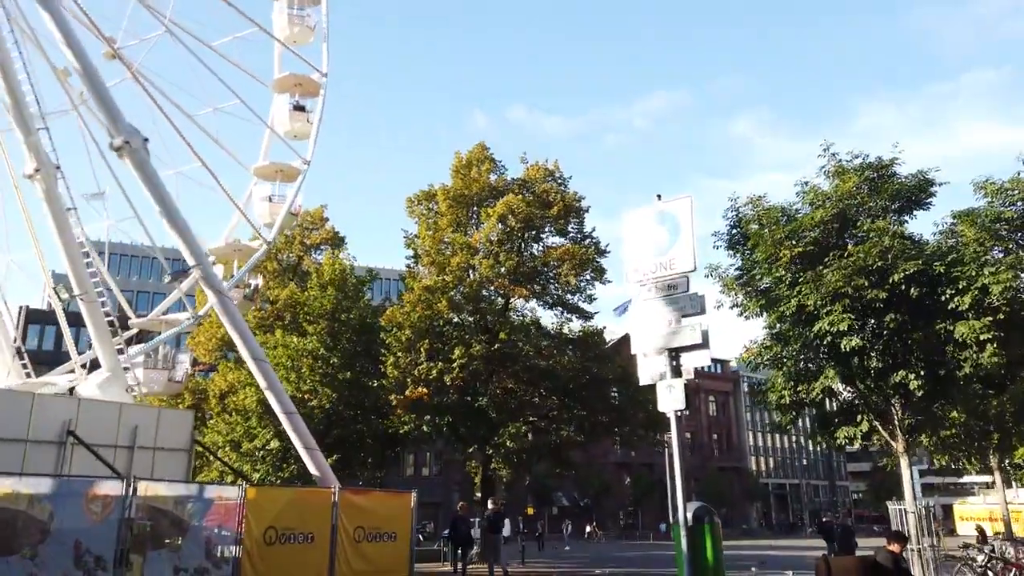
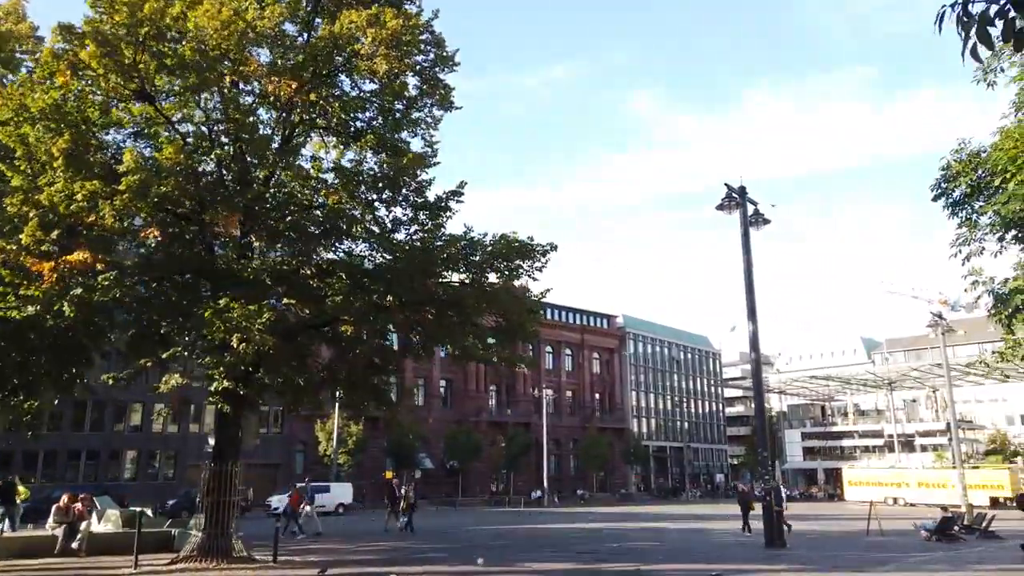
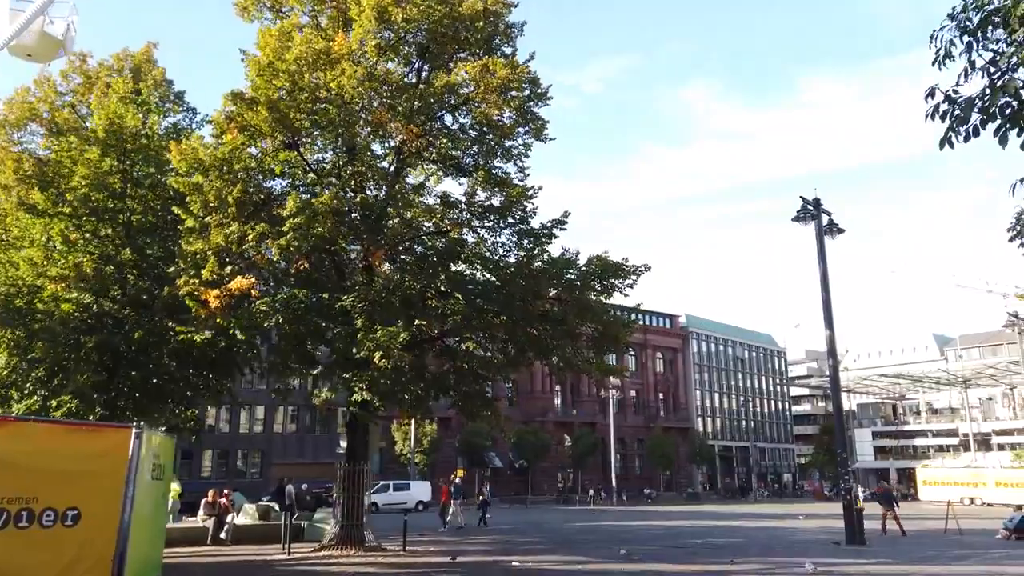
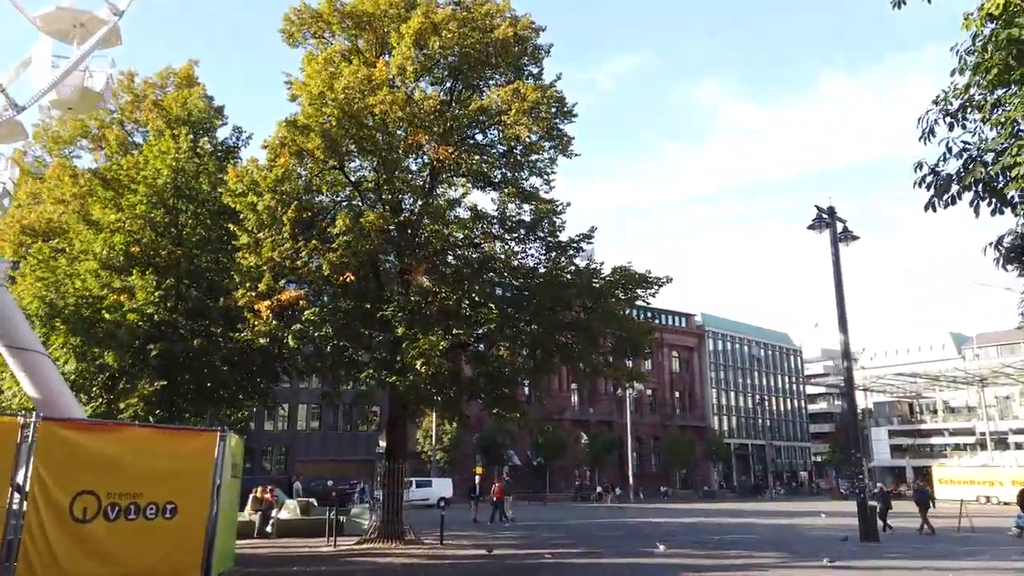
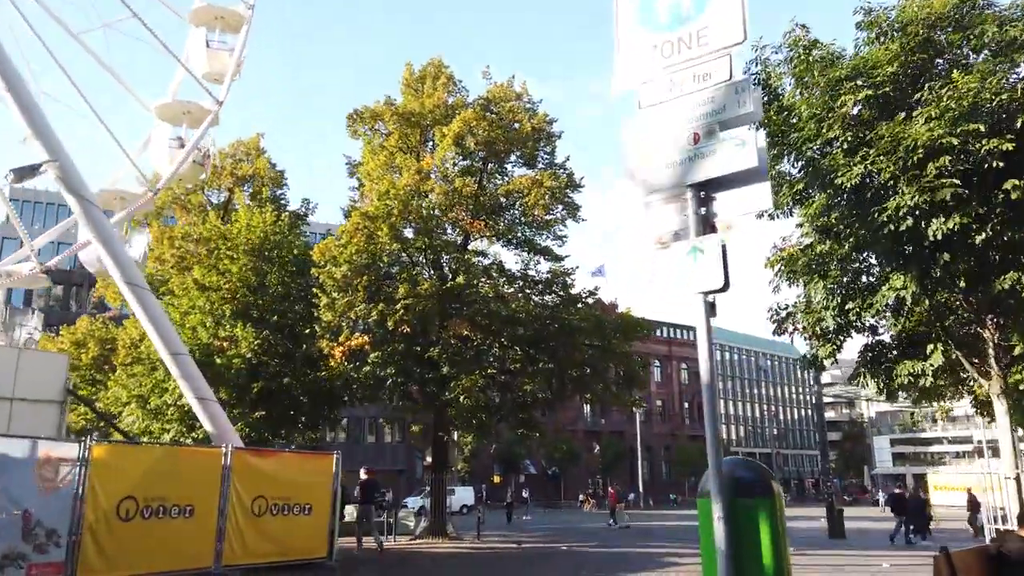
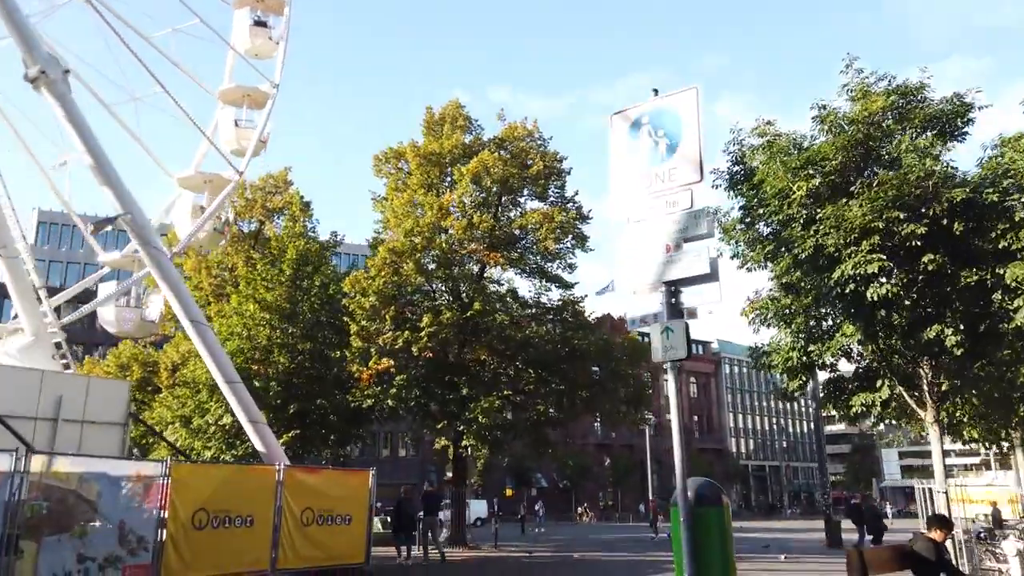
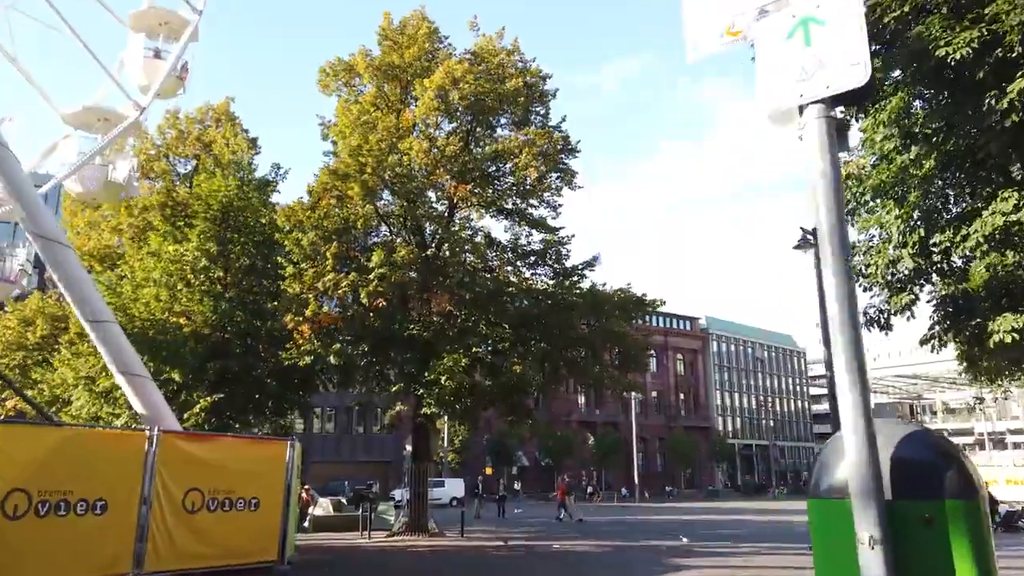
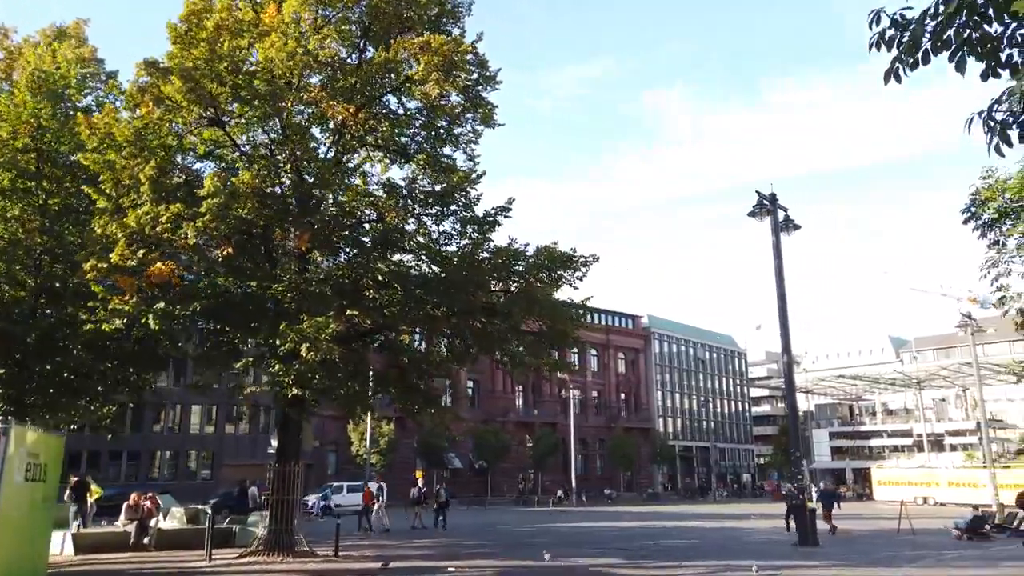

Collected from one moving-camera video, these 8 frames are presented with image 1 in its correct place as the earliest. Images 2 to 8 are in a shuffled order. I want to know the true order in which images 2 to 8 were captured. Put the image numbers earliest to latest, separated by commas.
6, 5, 7, 4, 3, 8, 2
